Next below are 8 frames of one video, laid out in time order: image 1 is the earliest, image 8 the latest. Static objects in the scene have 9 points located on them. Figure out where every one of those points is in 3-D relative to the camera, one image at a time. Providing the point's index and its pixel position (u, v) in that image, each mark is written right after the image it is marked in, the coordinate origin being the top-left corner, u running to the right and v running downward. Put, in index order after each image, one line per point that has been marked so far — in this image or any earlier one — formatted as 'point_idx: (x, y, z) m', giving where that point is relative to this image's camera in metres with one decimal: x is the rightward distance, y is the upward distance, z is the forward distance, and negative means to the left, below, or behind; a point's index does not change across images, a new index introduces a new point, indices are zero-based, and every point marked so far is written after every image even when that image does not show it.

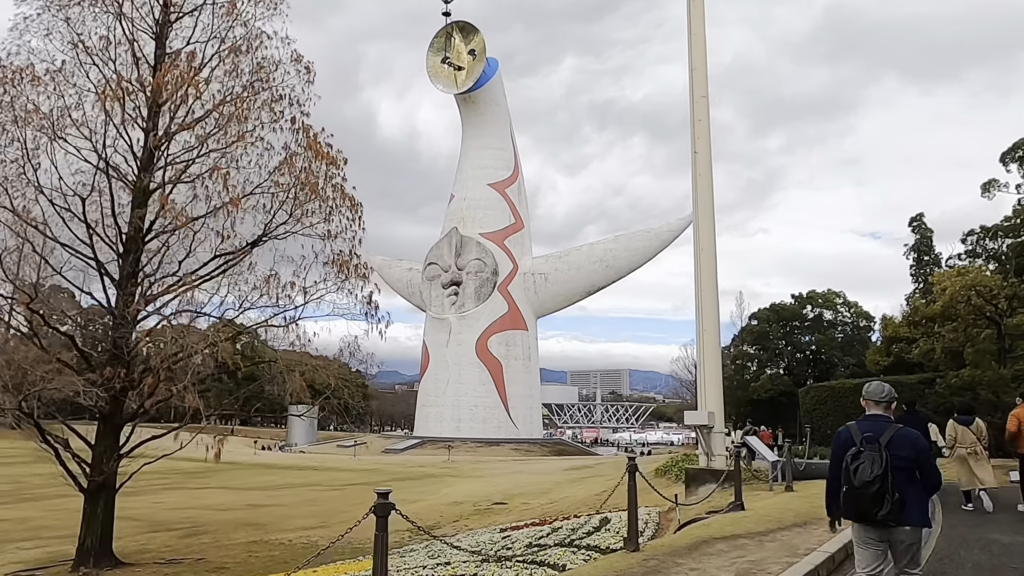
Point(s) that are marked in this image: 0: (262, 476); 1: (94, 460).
0: (-6.3, -4.7, +19.9) m
1: (-4.7, -1.9, +8.8) m
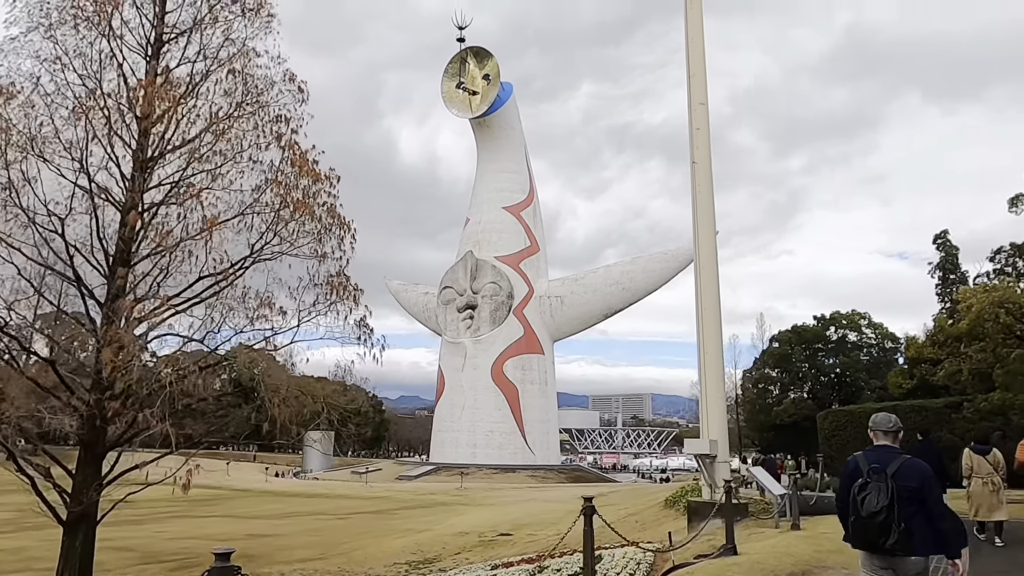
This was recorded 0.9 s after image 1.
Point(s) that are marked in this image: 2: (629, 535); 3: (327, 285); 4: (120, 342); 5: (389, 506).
0: (-6.0, -5.3, +19.5) m
1: (-4.7, -2.1, +8.5) m
2: (+1.6, -3.3, +10.6) m
3: (-2.2, 0.0, +9.3) m
4: (-4.1, -0.6, +8.3) m
5: (-2.9, -5.2, +18.8) m
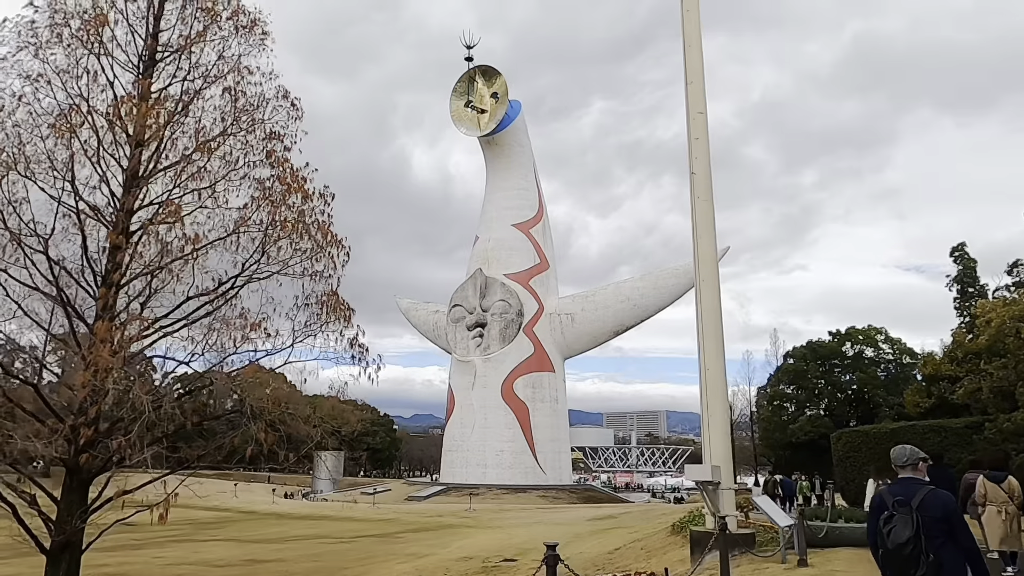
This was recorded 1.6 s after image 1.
0: (-5.8, -5.8, +19.1) m
1: (-4.7, -2.4, +8.2) m
2: (+1.6, -3.5, +10.2) m
3: (-2.2, -0.2, +9.1) m
4: (-4.2, -0.8, +8.0) m
5: (-2.7, -5.6, +18.4) m
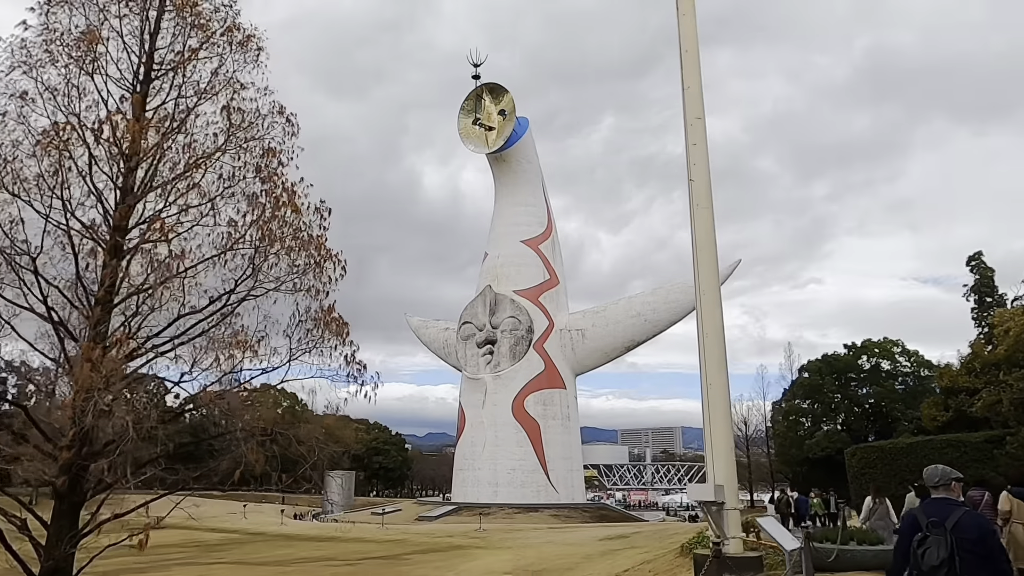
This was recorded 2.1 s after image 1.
0: (-5.5, -6.2, +18.9) m
1: (-4.7, -2.6, +8.0) m
2: (+1.6, -3.7, +9.8) m
3: (-2.2, -0.4, +8.9) m
4: (-4.2, -1.0, +7.9) m
5: (-2.5, -6.0, +18.1) m
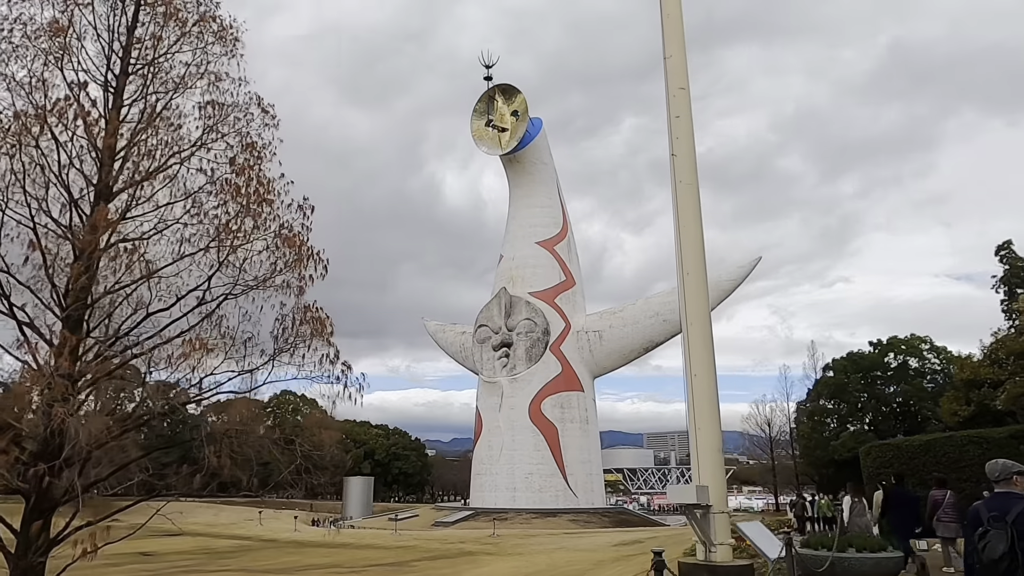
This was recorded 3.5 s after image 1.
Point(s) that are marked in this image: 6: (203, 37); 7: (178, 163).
0: (-5.2, -6.3, +18.6) m
1: (-4.8, -2.6, +7.7) m
2: (+1.6, -3.6, +9.3) m
3: (-2.3, -0.3, +8.5) m
4: (-4.3, -1.0, +7.5) m
5: (-2.2, -6.0, +17.7) m
6: (-3.5, +2.8, +8.9) m
7: (-3.6, +1.4, +8.5) m
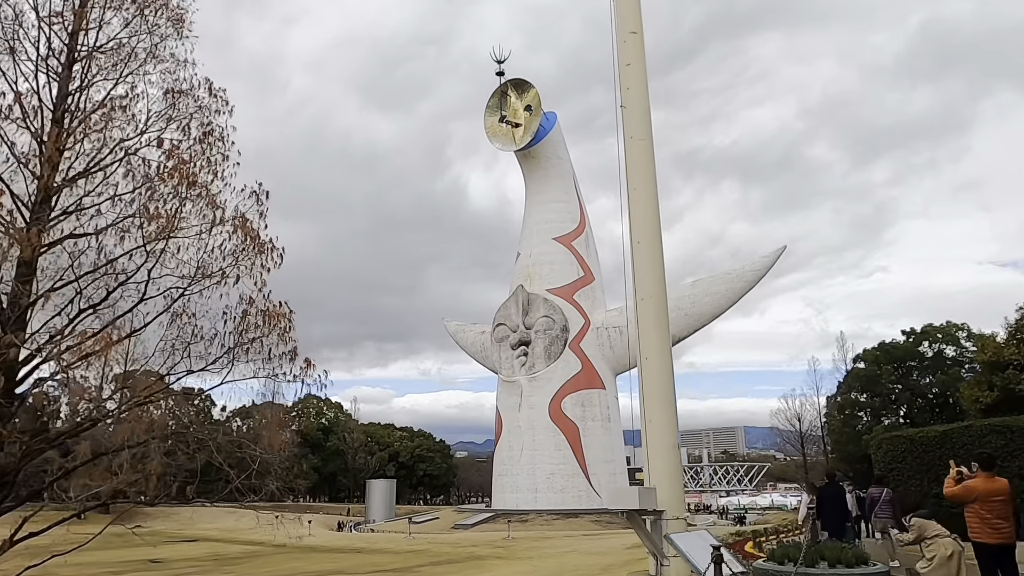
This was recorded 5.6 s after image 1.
0: (-4.9, -6.3, +18.1) m
1: (-5.0, -2.5, +7.2) m
2: (+1.5, -3.4, +8.6) m
3: (-2.5, -0.3, +7.9) m
4: (-4.6, -0.9, +7.1) m
5: (-2.0, -6.0, +17.1) m
6: (-3.9, +2.9, +8.3) m
7: (-4.0, +1.4, +8.0) m
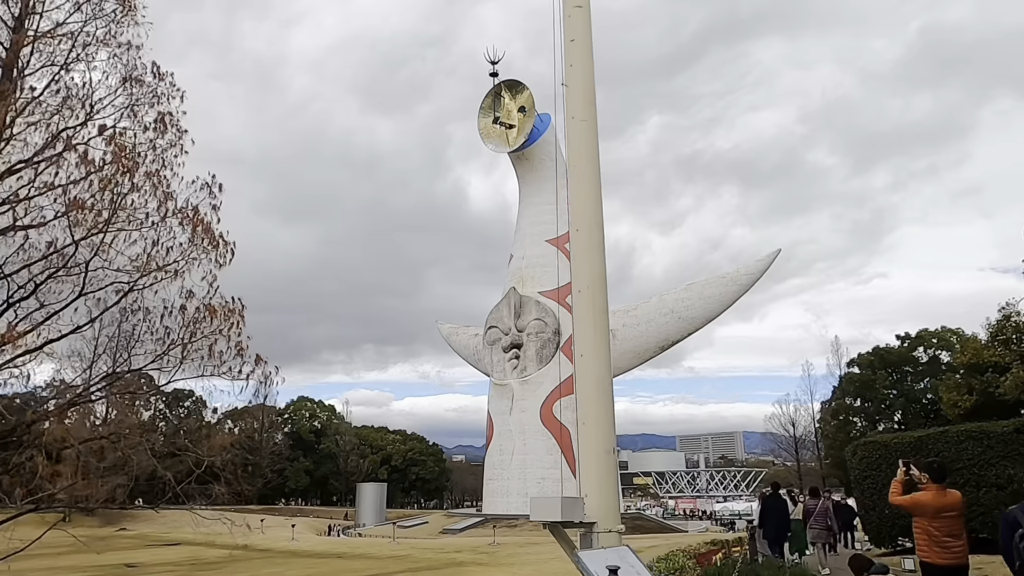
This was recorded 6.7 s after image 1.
0: (-5.3, -6.3, +17.7) m
1: (-5.4, -2.5, +6.9) m
2: (+1.1, -3.4, +8.3) m
3: (-2.9, -0.2, +7.6) m
4: (-5.0, -0.9, +6.7) m
5: (-2.4, -6.0, +16.8) m
6: (-4.2, +2.9, +8.0) m
7: (-4.3, +1.5, +7.7) m
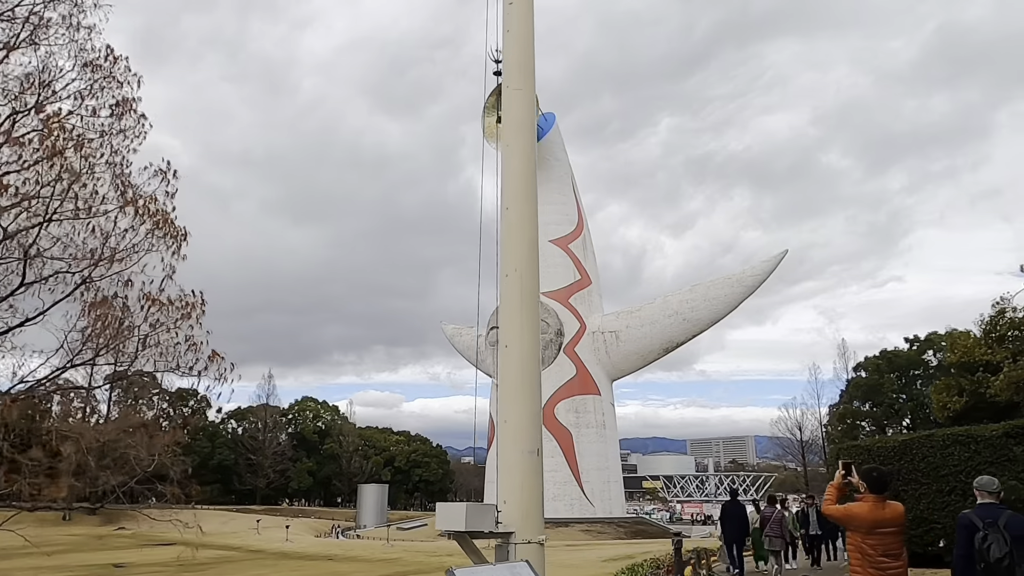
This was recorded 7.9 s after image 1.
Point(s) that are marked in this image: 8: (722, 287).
0: (-5.5, -6.3, +17.5) m
1: (-5.7, -2.4, +6.6) m
2: (+0.8, -3.3, +7.9) m
3: (-3.2, -0.2, +7.3) m
4: (-5.3, -0.8, +6.5) m
5: (-2.6, -5.9, +16.4) m
6: (-4.5, +3.0, +7.8) m
7: (-4.6, +1.5, +7.4) m
8: (+4.9, +0.1, +18.9) m
